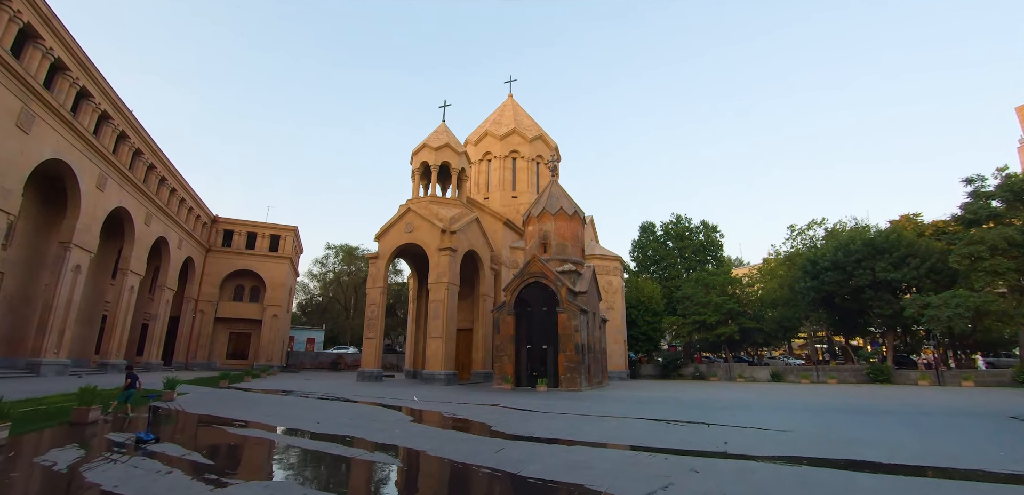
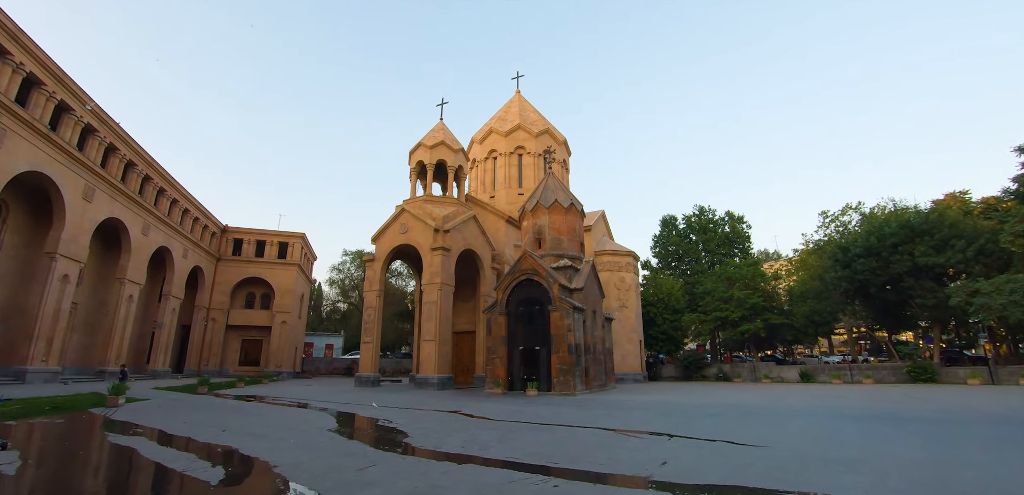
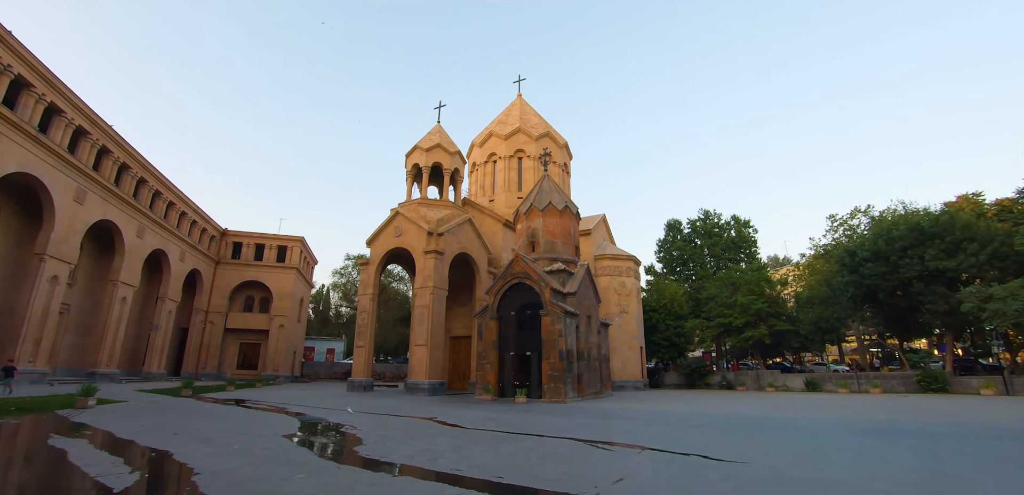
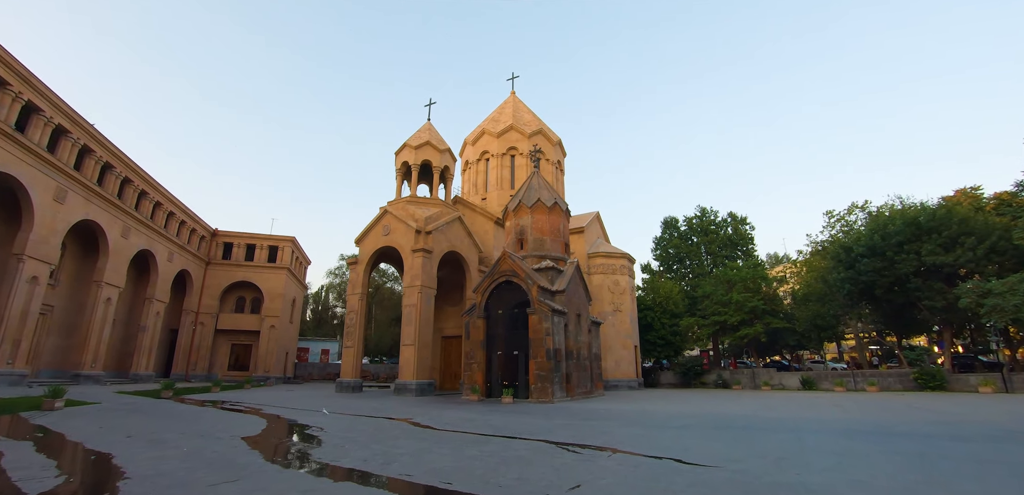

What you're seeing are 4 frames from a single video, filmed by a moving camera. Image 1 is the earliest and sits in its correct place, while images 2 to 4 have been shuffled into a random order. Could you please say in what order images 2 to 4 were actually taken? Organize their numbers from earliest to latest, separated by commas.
2, 3, 4
